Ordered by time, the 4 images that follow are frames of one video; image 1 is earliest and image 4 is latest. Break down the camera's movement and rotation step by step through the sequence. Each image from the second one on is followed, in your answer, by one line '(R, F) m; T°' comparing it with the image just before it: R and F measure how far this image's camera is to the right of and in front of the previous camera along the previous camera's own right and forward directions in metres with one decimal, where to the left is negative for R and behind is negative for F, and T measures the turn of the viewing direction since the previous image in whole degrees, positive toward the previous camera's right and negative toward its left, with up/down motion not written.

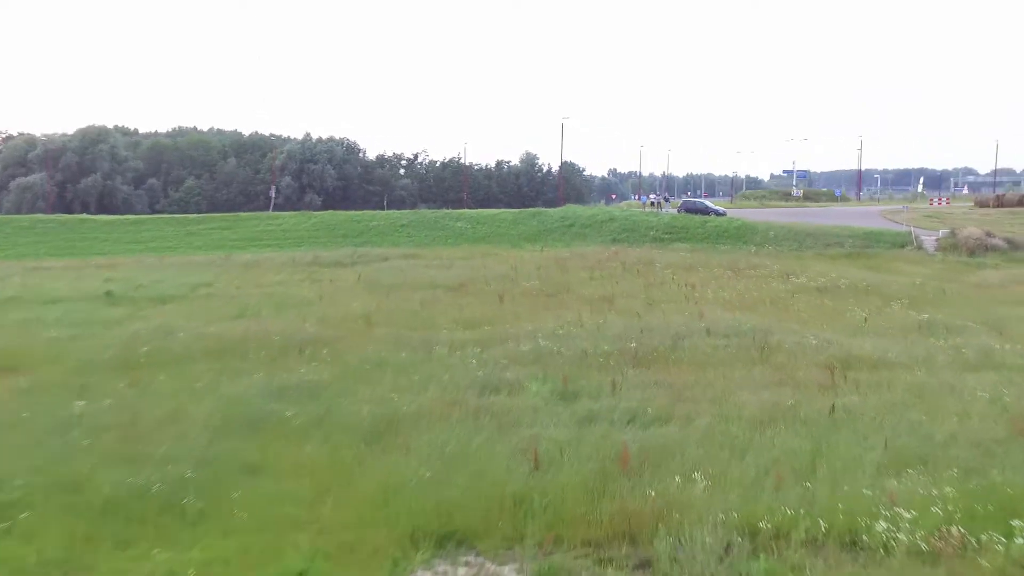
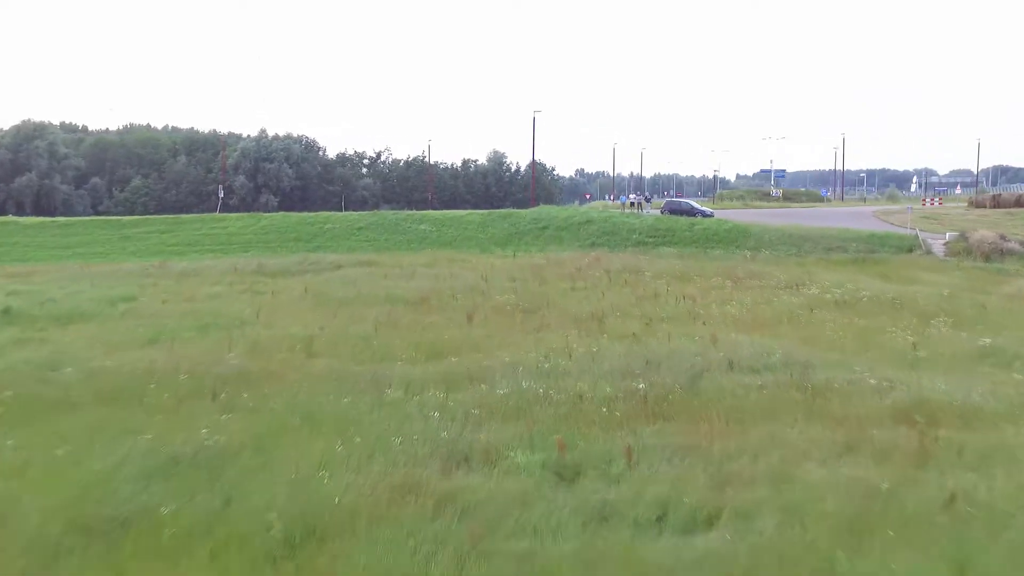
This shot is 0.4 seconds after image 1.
(-0.1, +3.0) m; +3°
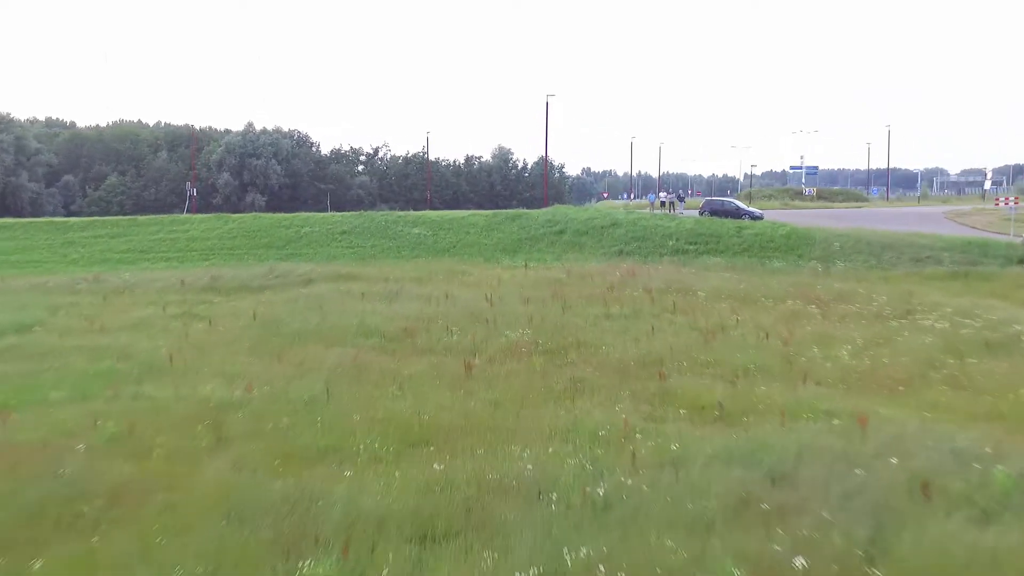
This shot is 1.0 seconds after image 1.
(-0.2, +5.0) m; 0°
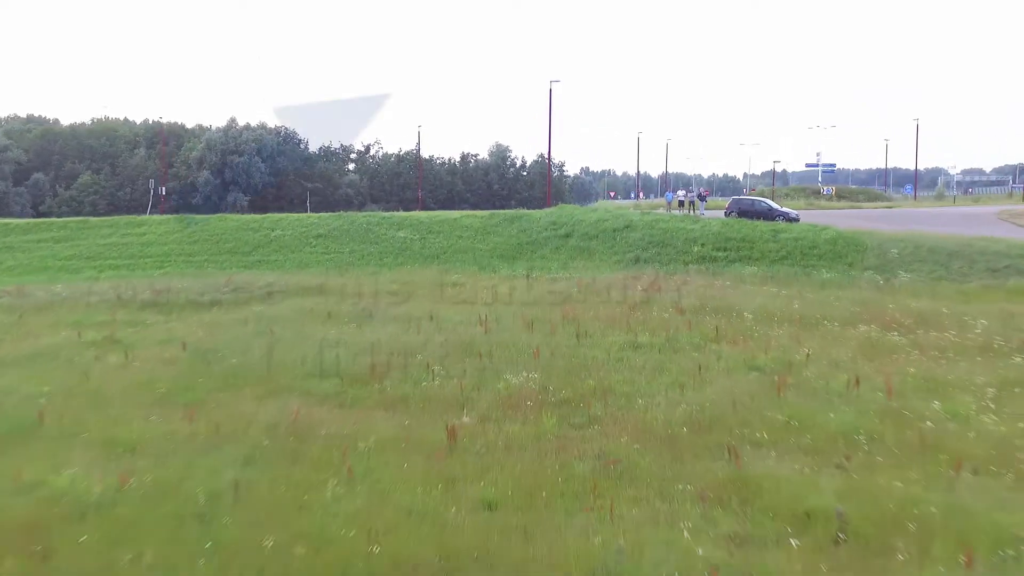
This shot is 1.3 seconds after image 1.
(-0.1, +3.4) m; 0°
